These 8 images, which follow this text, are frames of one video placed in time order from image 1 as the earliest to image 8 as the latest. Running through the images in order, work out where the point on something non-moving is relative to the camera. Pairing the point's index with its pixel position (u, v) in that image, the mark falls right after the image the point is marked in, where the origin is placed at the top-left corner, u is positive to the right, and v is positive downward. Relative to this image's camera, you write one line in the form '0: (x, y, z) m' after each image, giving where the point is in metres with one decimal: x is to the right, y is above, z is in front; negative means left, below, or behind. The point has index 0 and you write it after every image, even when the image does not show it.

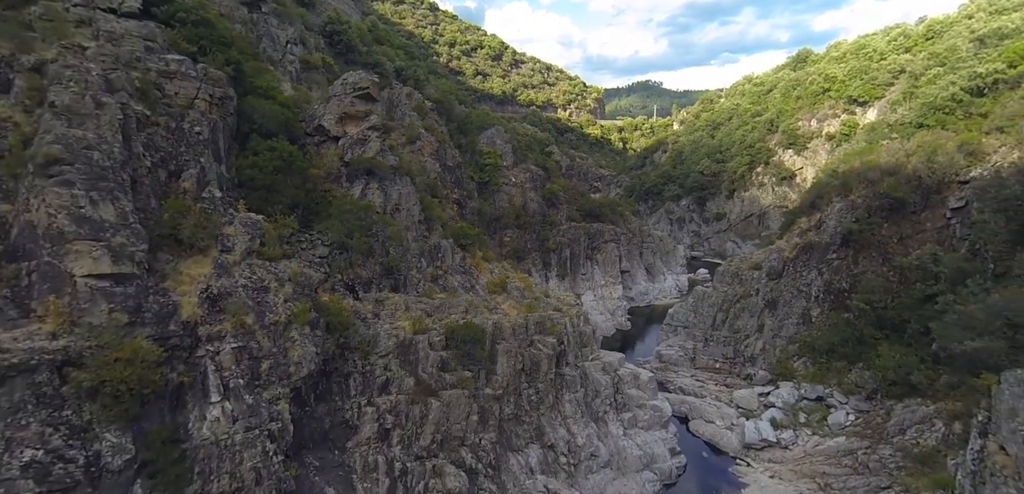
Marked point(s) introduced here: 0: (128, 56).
0: (-10.9, +5.5, +14.4) m
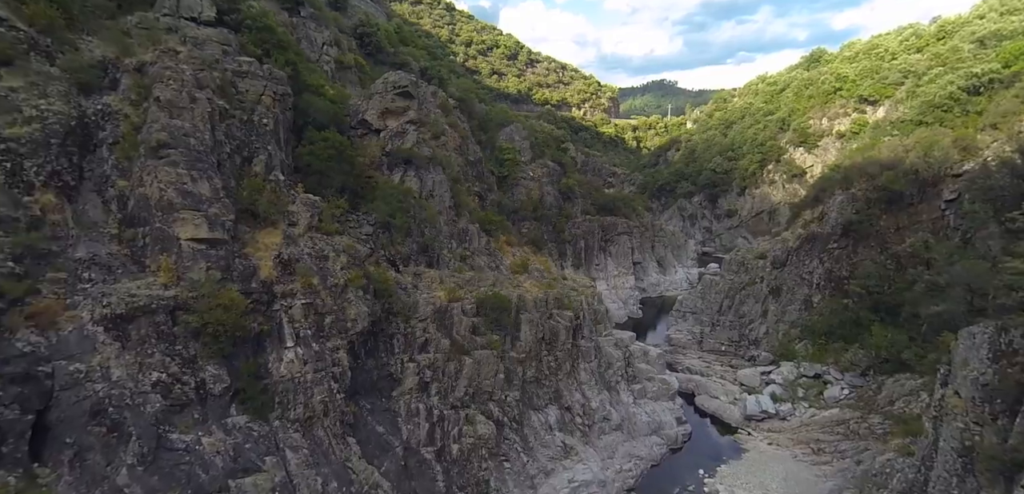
0: (-10.0, +6.4, +16.8) m
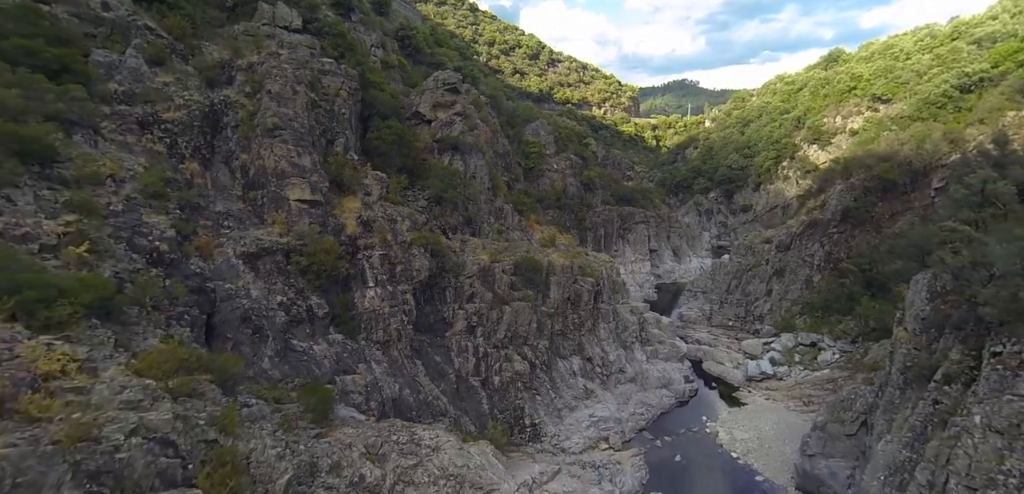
0: (-8.6, +7.8, +20.7) m
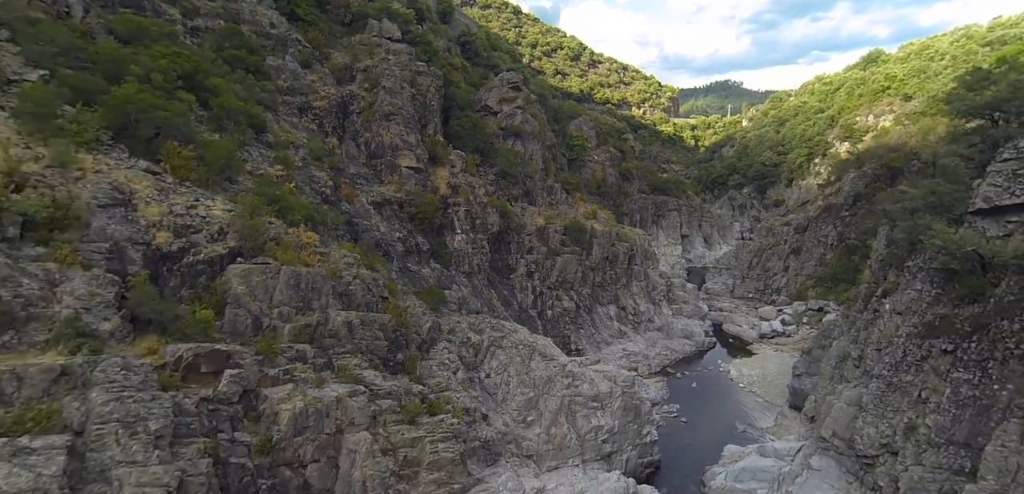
0: (-5.7, +9.9, +26.8) m
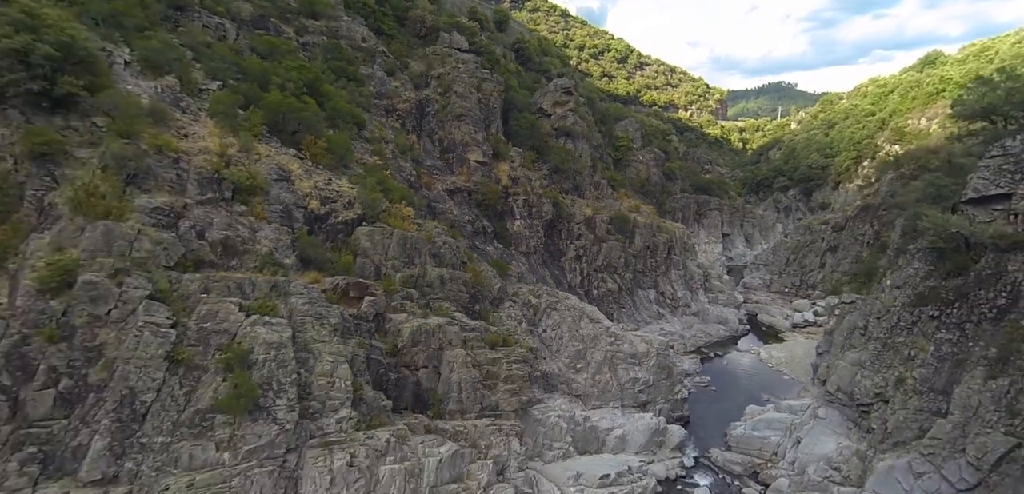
0: (-2.4, +10.9, +30.7) m
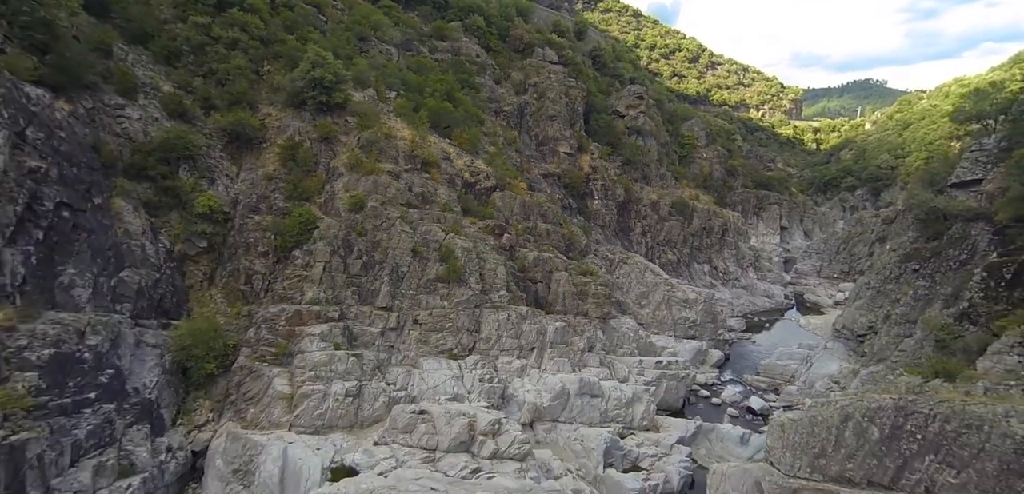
0: (+3.7, +12.7, +37.6) m
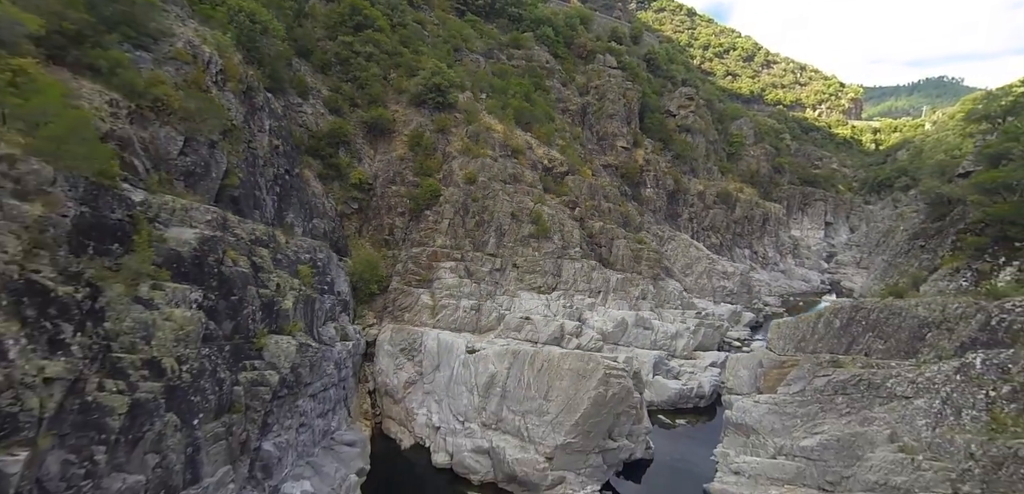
0: (+9.1, +14.1, +42.6) m
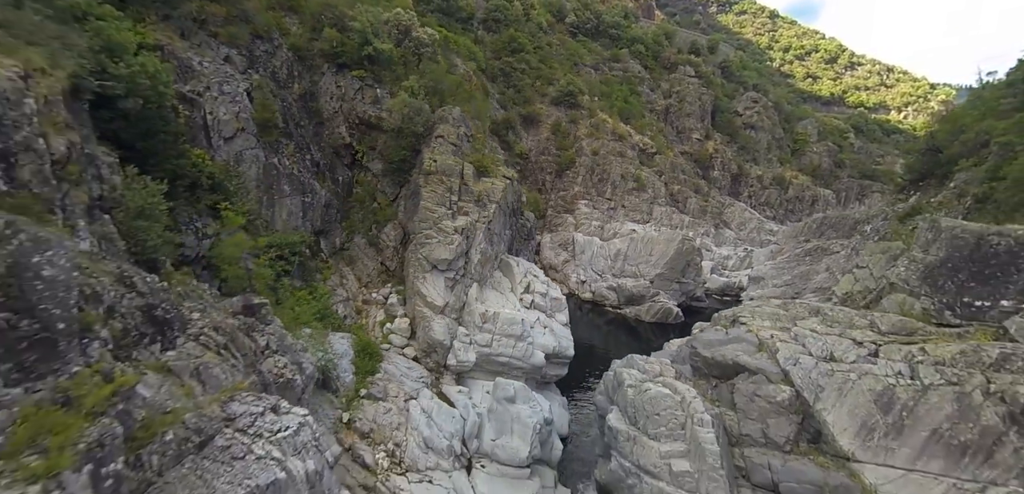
0: (+19.9, +17.1, +53.8) m
